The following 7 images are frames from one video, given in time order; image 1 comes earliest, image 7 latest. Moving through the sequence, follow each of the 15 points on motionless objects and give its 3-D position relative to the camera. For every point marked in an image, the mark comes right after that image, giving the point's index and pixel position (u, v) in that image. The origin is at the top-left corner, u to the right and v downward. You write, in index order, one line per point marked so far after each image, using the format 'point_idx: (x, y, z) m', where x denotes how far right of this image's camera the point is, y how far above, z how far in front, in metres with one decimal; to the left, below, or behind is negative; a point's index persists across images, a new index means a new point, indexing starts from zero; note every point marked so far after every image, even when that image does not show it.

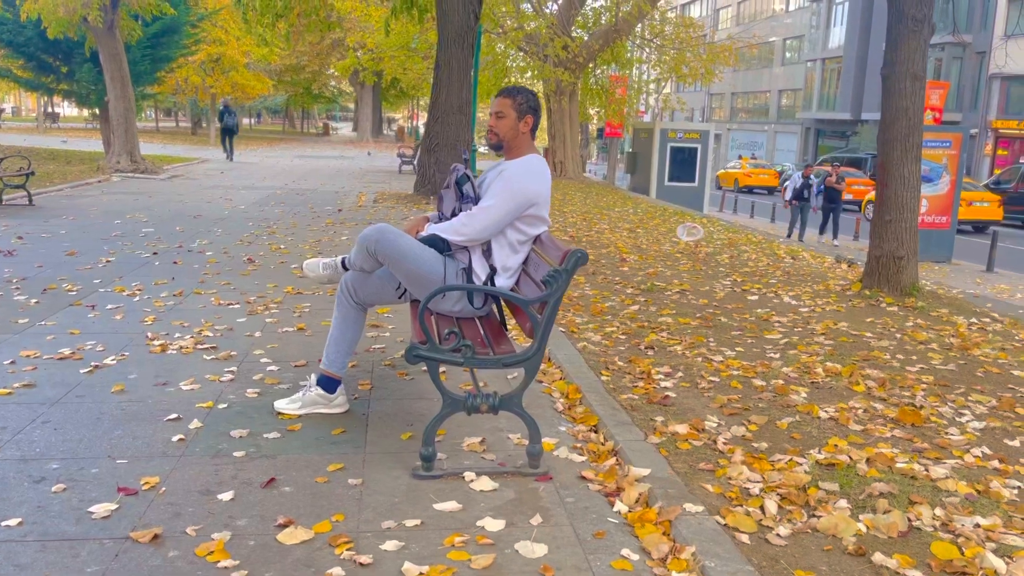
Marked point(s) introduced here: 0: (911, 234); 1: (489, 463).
0: (+4.3, +0.6, +9.4) m
1: (-0.1, -0.8, +4.2) m
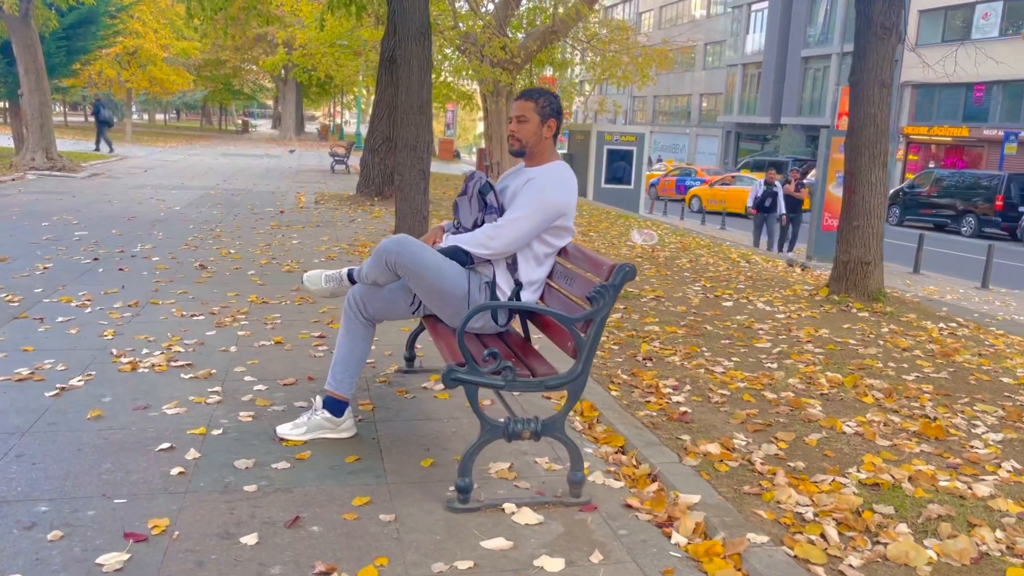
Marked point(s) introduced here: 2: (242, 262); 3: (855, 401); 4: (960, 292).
0: (+4.0, +0.5, +9.5) m
1: (+0.1, -0.9, +4.0) m
2: (-3.1, +0.3, +10.1) m
3: (+2.2, -0.7, +5.5) m
4: (+9.3, -0.1, +18.2) m
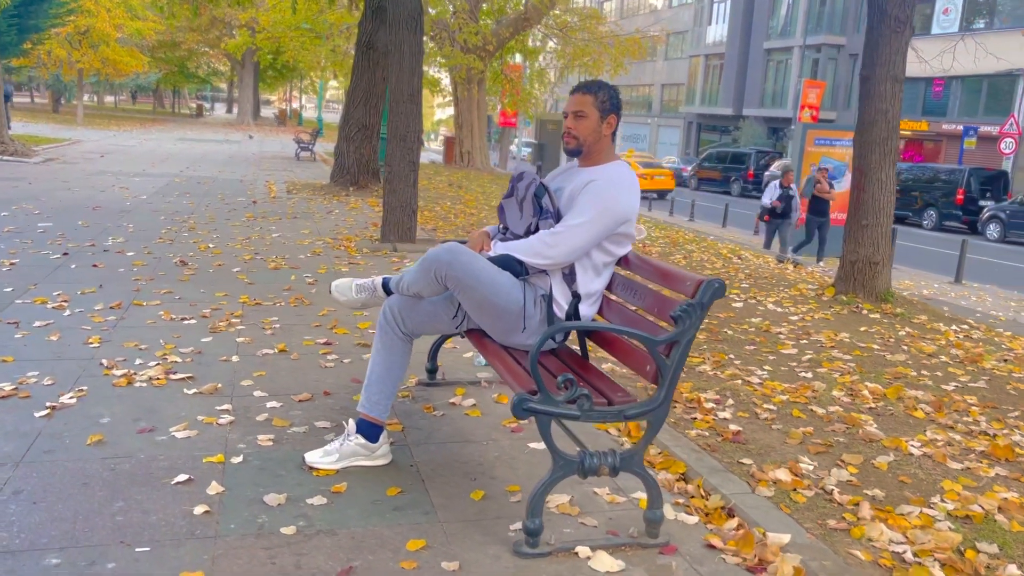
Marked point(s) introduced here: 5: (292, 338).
0: (+4.0, +0.5, +9.3) m
1: (+0.3, -1.0, +3.6) m
2: (-3.1, +0.3, +9.5) m
3: (+2.4, -0.8, +5.2) m
4: (+8.8, 0.0, +18.2) m
5: (-1.6, -0.4, +6.3) m
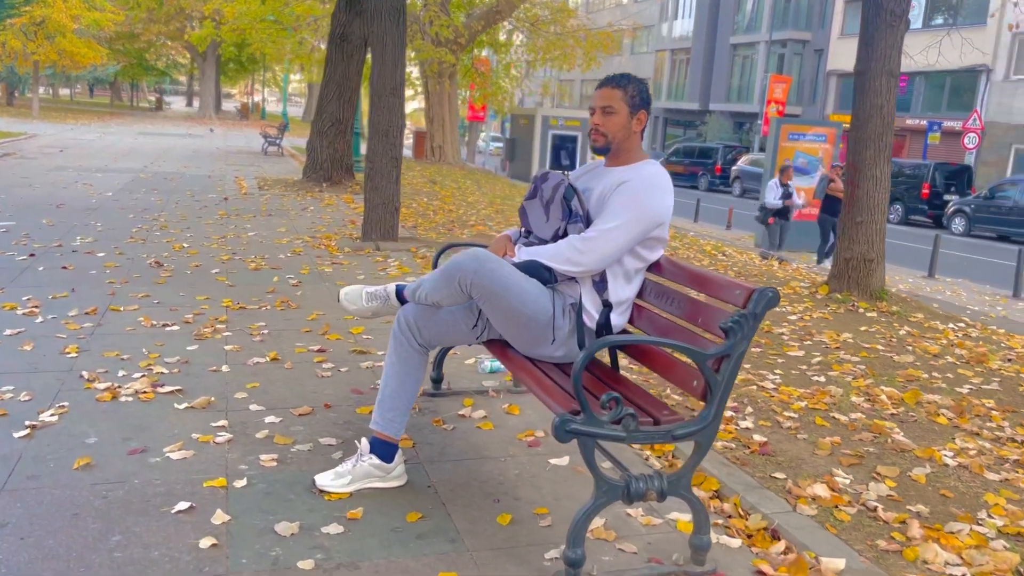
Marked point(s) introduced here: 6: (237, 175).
0: (+3.8, +0.5, +9.2) m
1: (+0.5, -1.0, +3.3) m
2: (-3.2, +0.3, +9.1) m
3: (+2.4, -0.8, +5.1) m
4: (+8.4, +0.1, +18.3) m
5: (-1.6, -0.4, +6.0) m
6: (-6.0, +2.4, +19.0) m
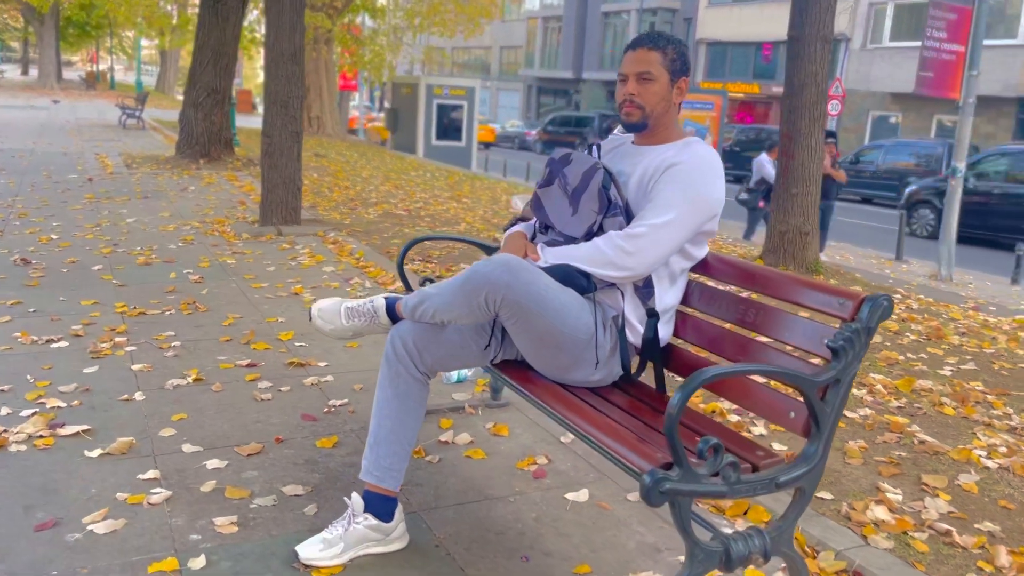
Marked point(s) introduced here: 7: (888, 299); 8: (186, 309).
0: (+3.1, +0.8, +8.9) m
1: (+0.6, -1.1, +2.7) m
2: (-3.9, +0.3, +7.9) m
3: (+2.3, -0.7, +4.7) m
4: (+6.2, +0.8, +18.7) m
5: (-1.8, -0.4, +5.0) m
6: (-8.1, +2.7, +17.2) m
7: (+1.1, 0.0, +2.6) m
8: (-2.3, -0.1, +6.1) m
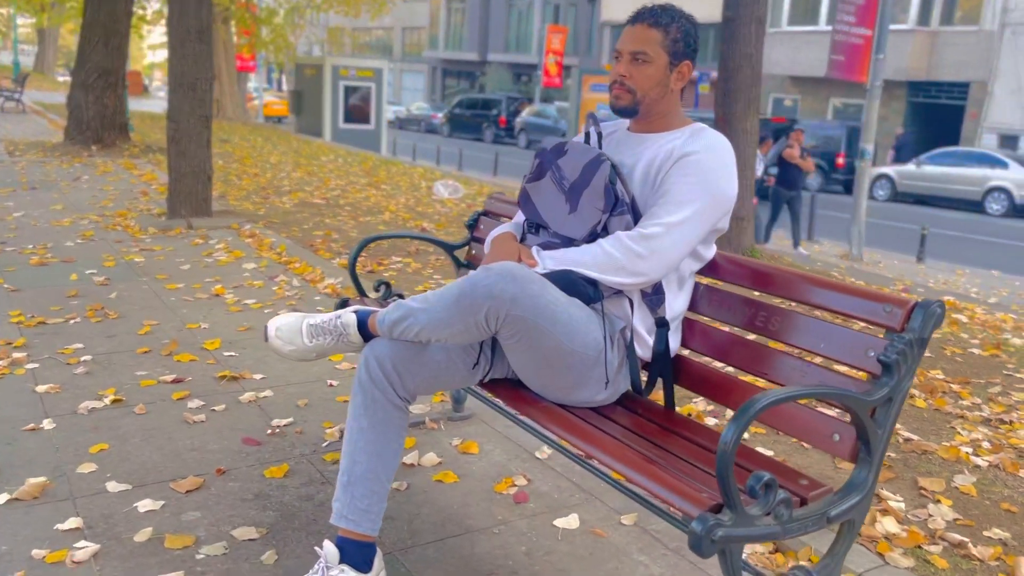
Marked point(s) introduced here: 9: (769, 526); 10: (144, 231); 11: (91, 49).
0: (+2.4, +1.0, +8.8) m
1: (+0.7, -1.1, +2.4) m
2: (-4.4, +0.3, +7.0) m
3: (+2.1, -0.6, +4.6) m
4: (+4.4, +1.2, +18.8) m
5: (-2.0, -0.5, +4.4) m
6: (-9.7, +2.7, +15.8) m
7: (+1.1, 0.0, +2.3) m
8: (-2.6, -0.2, +5.4) m
9: (+0.6, -0.6, +2.1) m
10: (-3.5, +0.5, +8.3) m
11: (-6.6, +3.8, +13.8) m
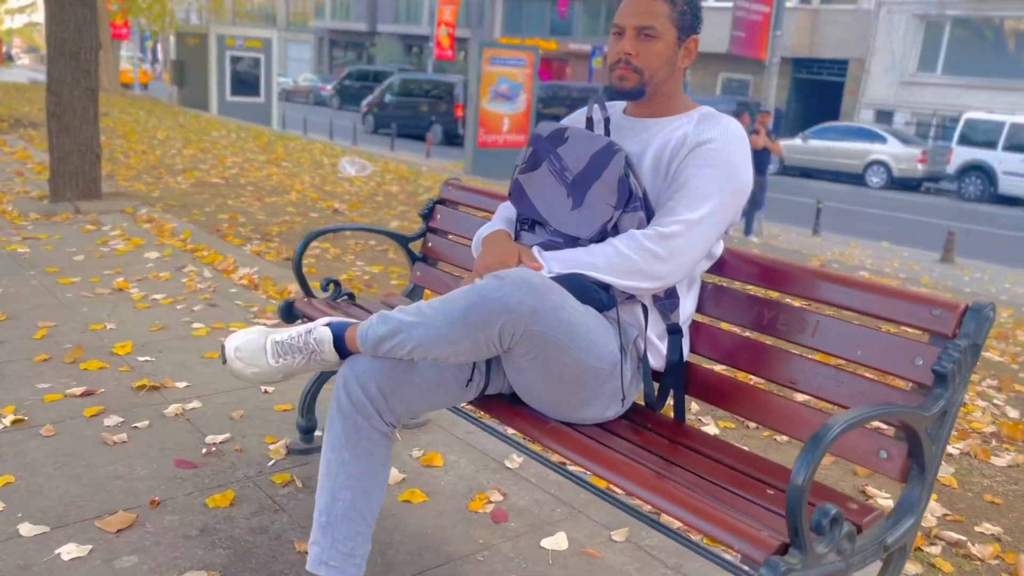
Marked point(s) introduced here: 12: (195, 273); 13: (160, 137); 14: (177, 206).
0: (+1.6, +1.2, +8.7) m
1: (+0.7, -1.1, +2.2) m
2: (-4.9, +0.3, +6.1) m
3: (+1.9, -0.6, +4.5) m
4: (+2.4, +1.8, +18.9) m
5: (-2.2, -0.5, +3.9) m
6: (-11.3, +2.8, +14.1) m
7: (+1.2, 0.0, +2.1) m
8: (-2.9, -0.2, +4.8) m
9: (+0.7, -0.6, +1.9) m
10: (-4.1, +0.6, +7.4) m
11: (-8.0, +3.9, +12.5) m
12: (-2.2, +0.1, +6.0) m
13: (-5.7, +2.5, +14.1) m
14: (-3.2, +0.8, +8.4) m
